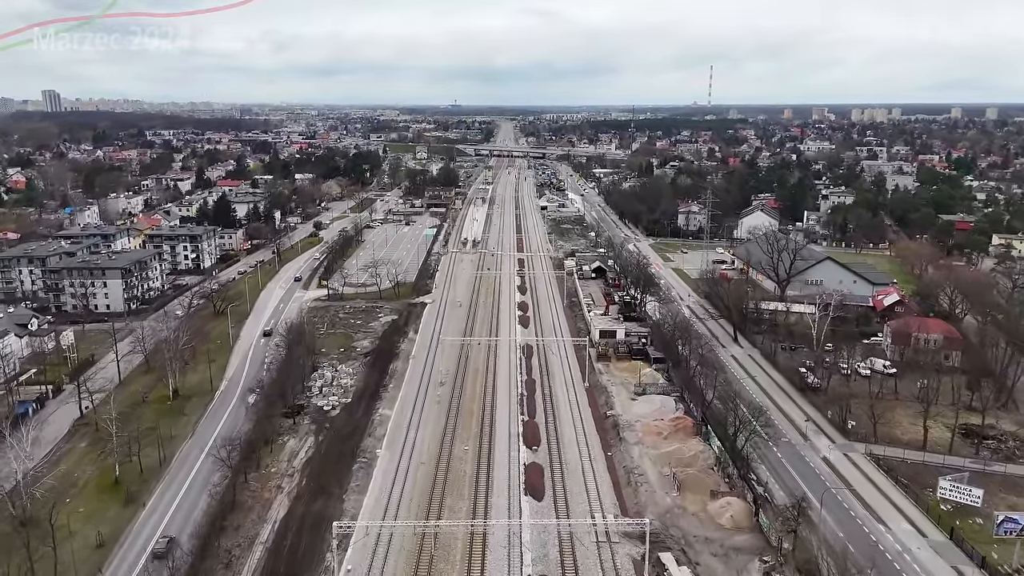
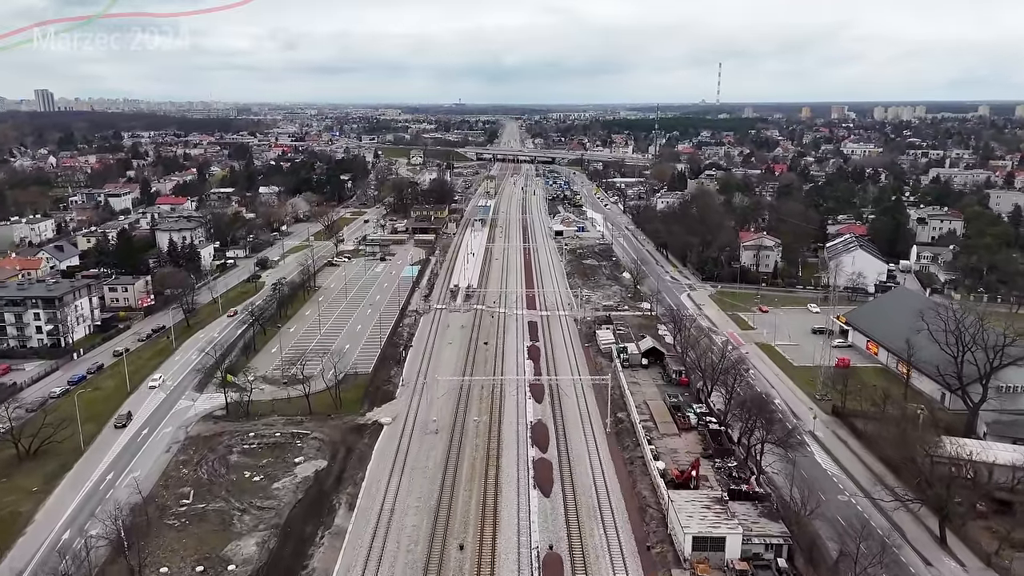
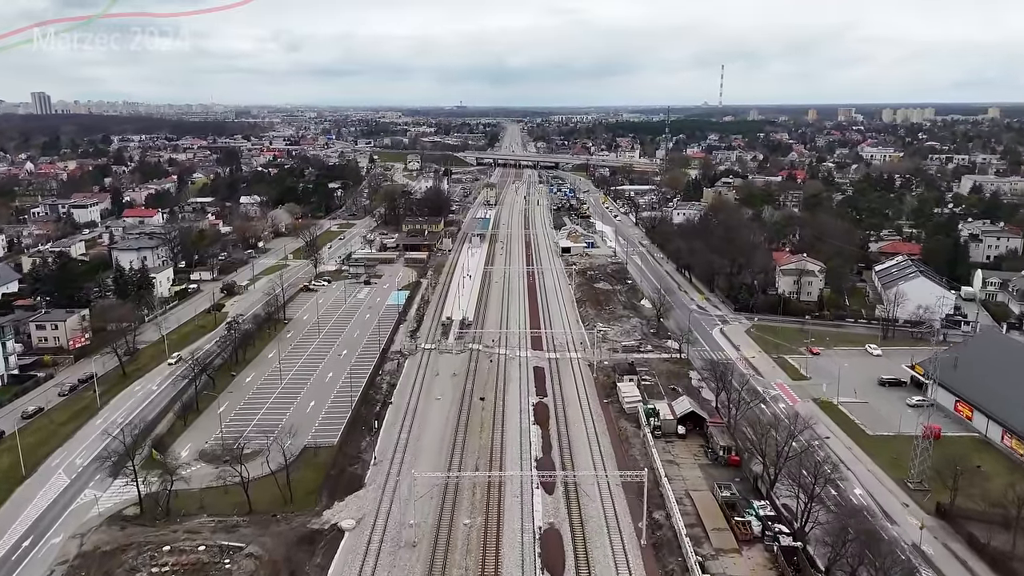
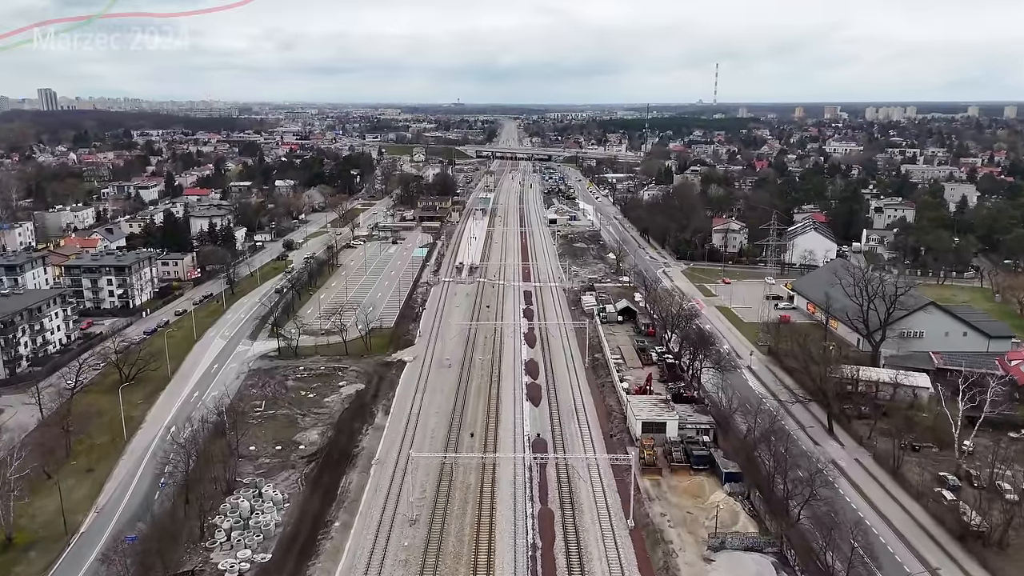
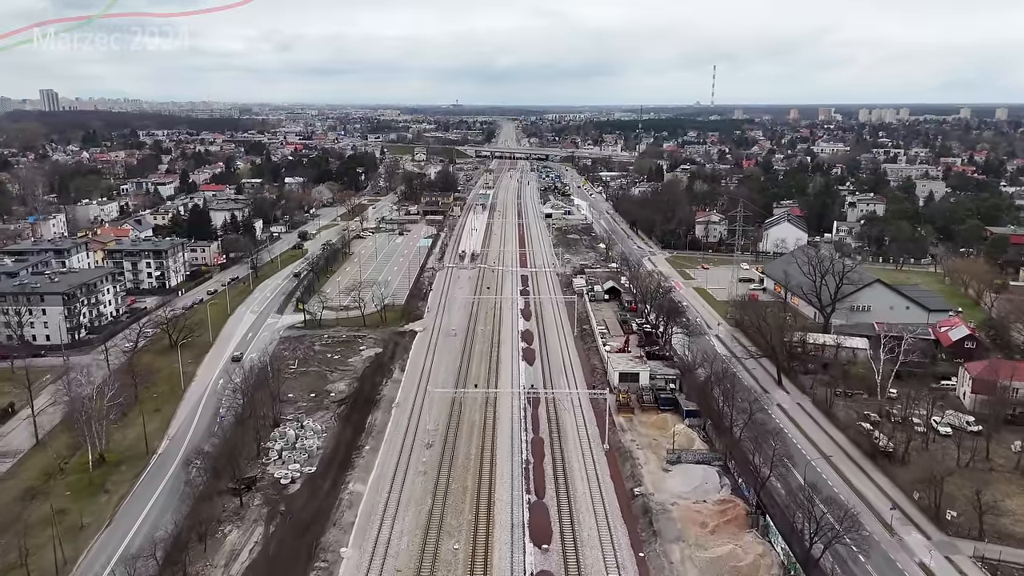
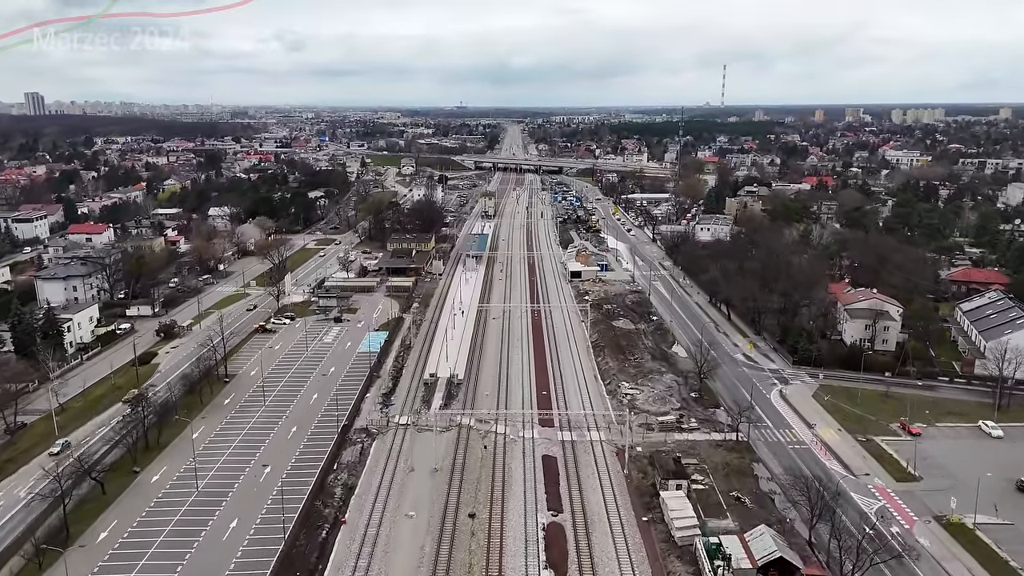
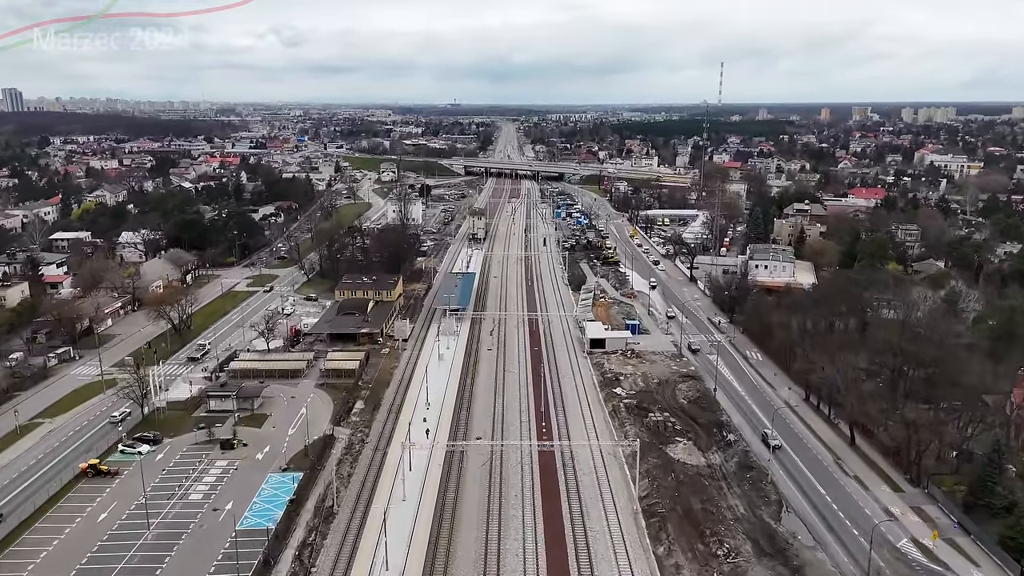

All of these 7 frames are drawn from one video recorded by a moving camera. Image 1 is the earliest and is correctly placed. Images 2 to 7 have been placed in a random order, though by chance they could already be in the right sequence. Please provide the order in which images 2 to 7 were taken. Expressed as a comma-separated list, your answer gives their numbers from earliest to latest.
5, 4, 2, 3, 6, 7
